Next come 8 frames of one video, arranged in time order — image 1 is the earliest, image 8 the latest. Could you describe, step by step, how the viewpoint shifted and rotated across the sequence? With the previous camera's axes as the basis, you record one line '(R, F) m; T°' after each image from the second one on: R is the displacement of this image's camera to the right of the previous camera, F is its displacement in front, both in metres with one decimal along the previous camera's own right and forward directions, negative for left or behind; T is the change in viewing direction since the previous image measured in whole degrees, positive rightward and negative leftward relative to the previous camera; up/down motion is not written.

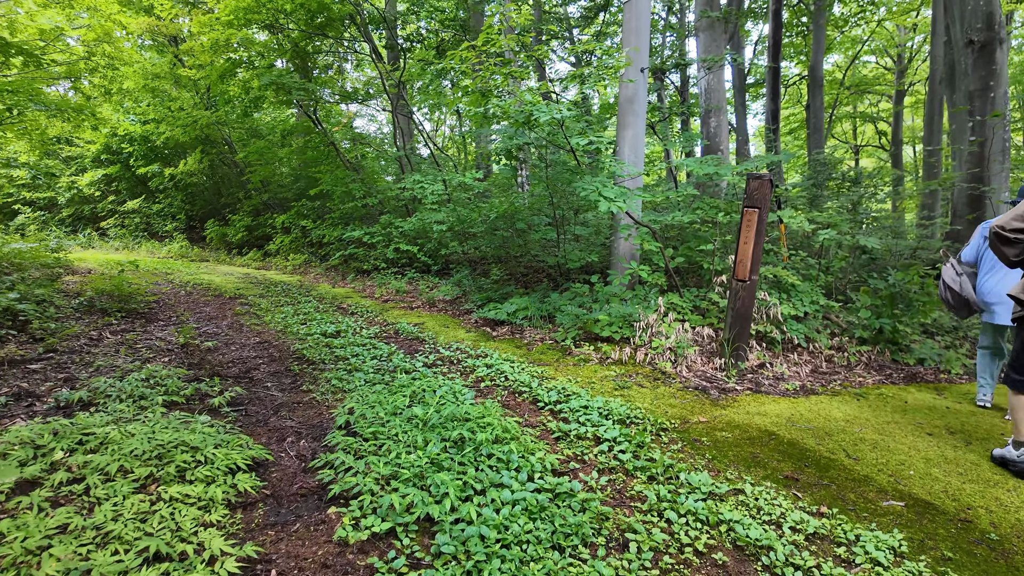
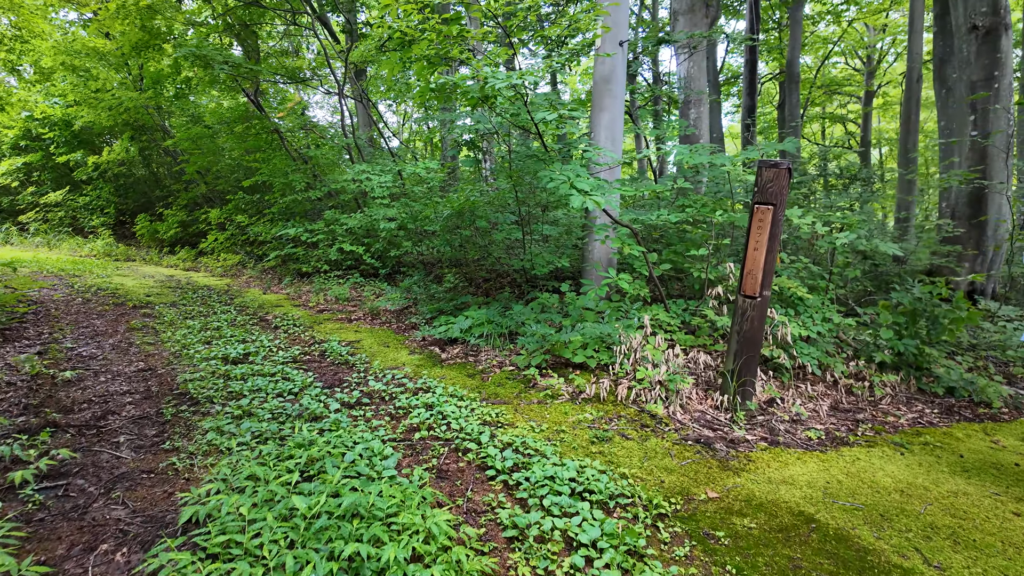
(+0.1, +0.9) m; +3°
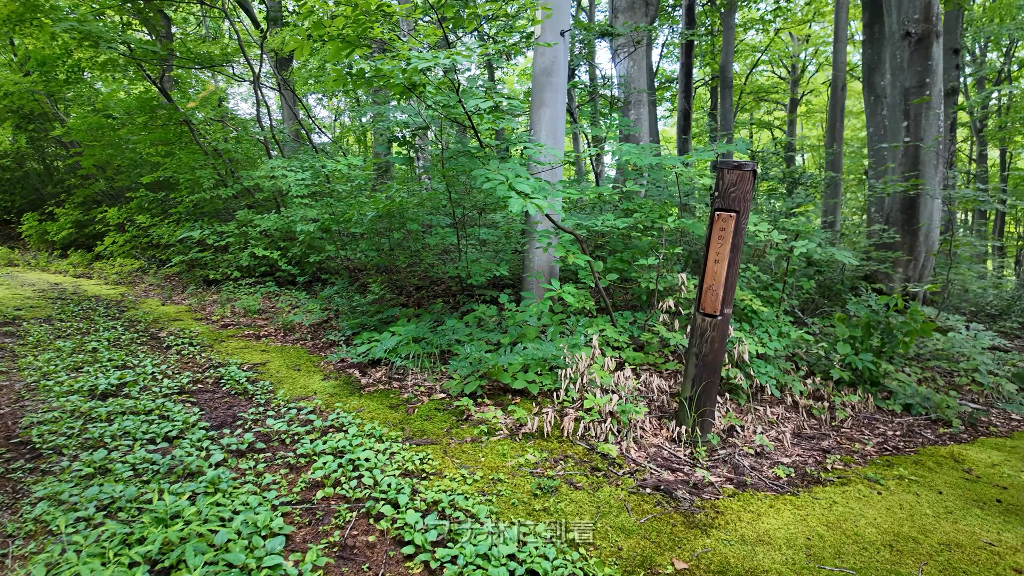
(+0.1, +0.5) m; +6°
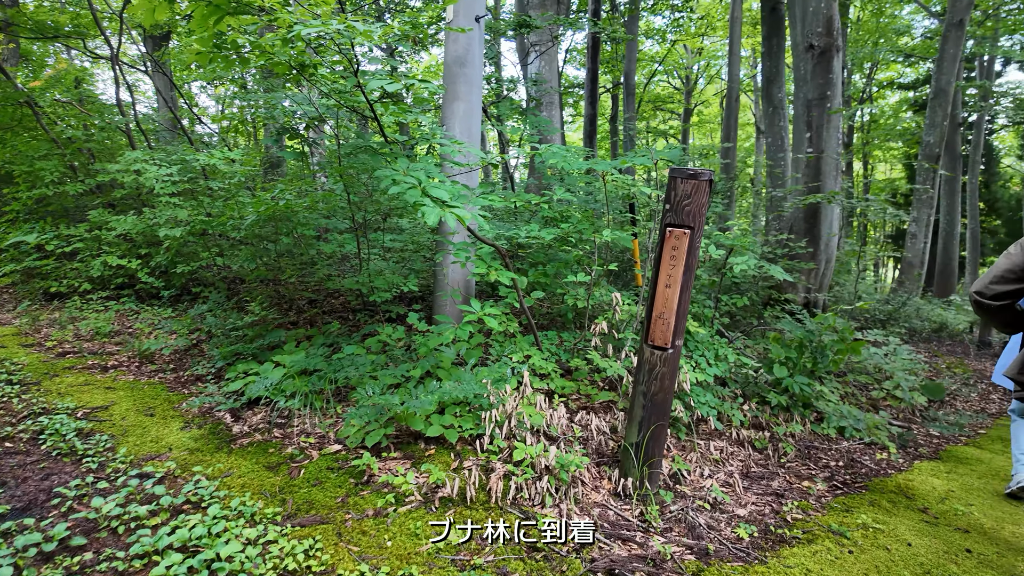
(0.0, +0.5) m; +9°
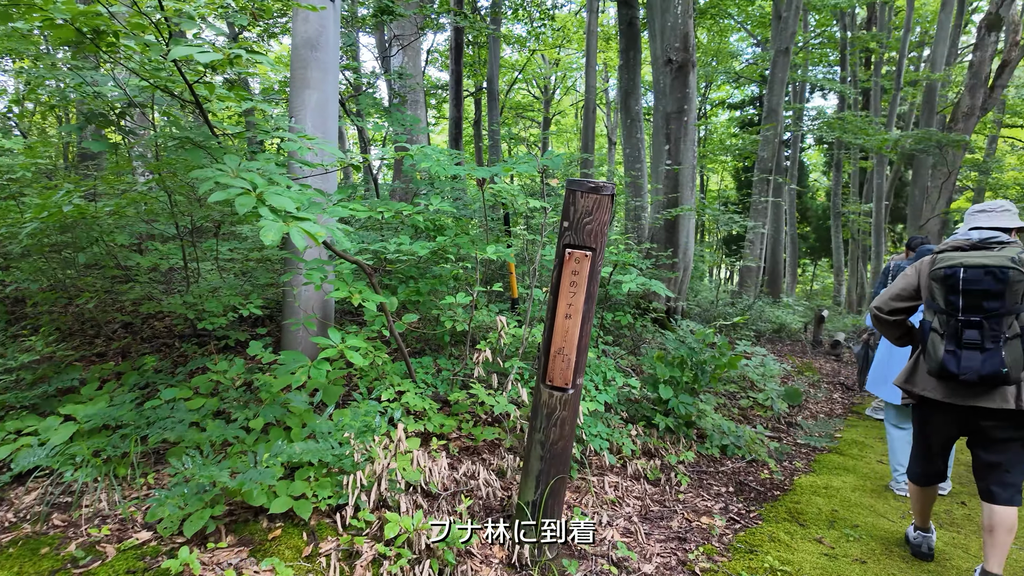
(0.0, +0.4) m; +13°
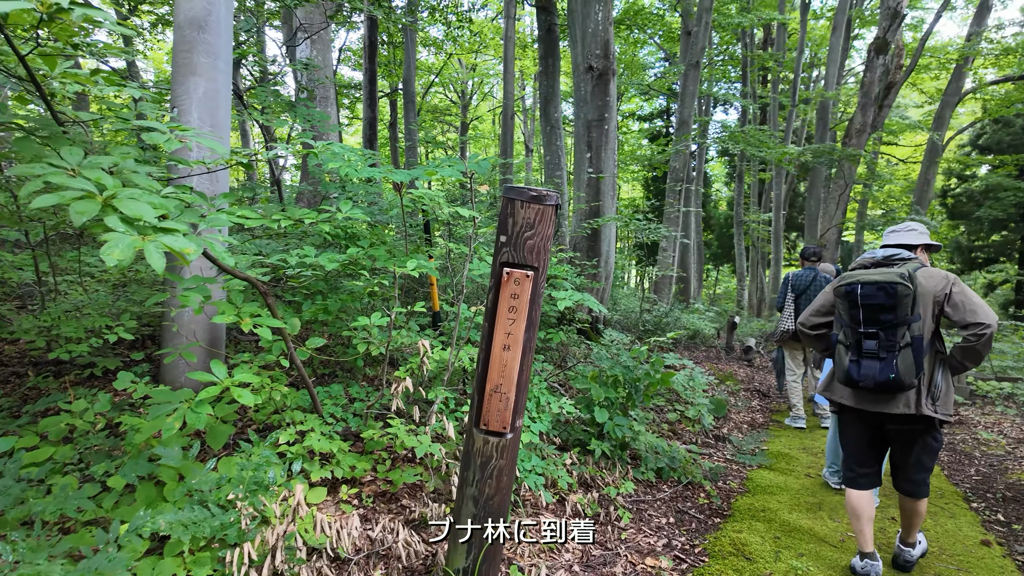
(0.0, +0.3) m; +8°
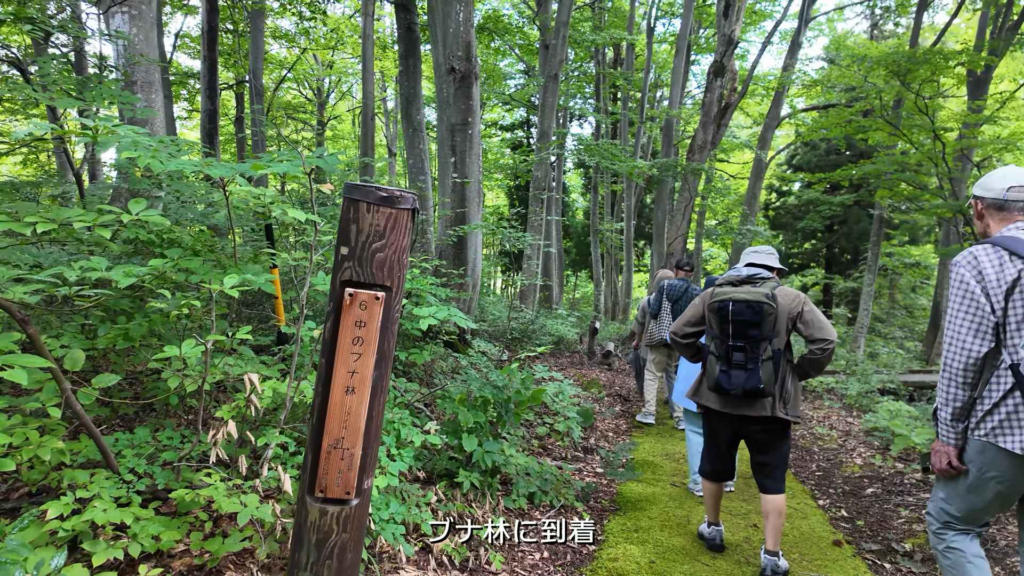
(0.0, +0.3) m; +13°
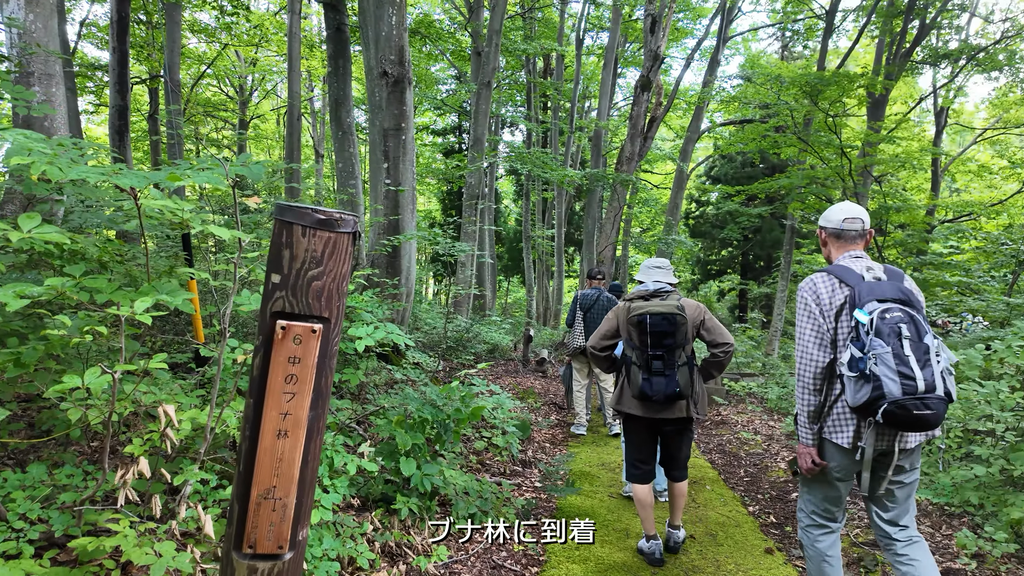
(0.0, +0.1) m; +7°
